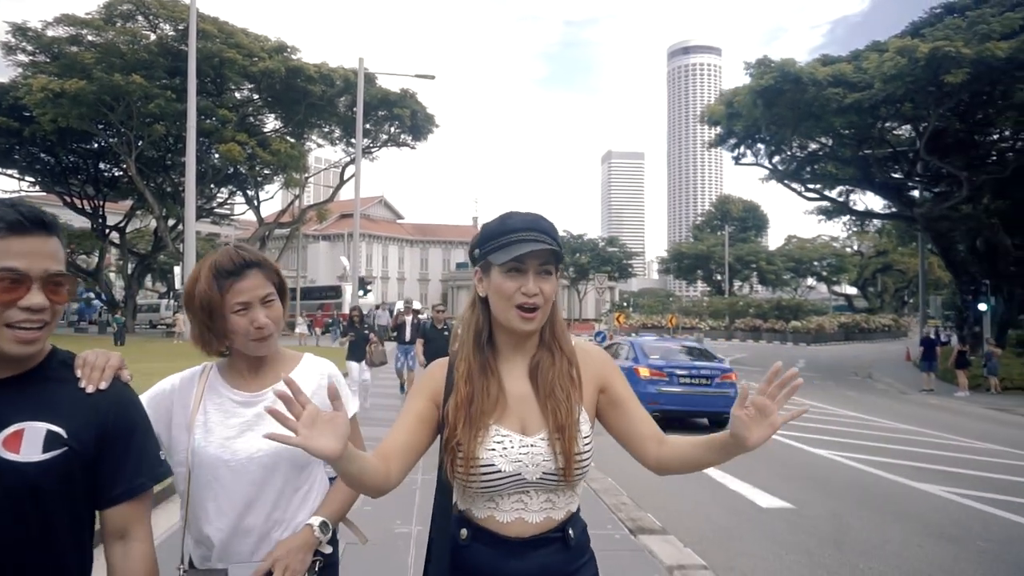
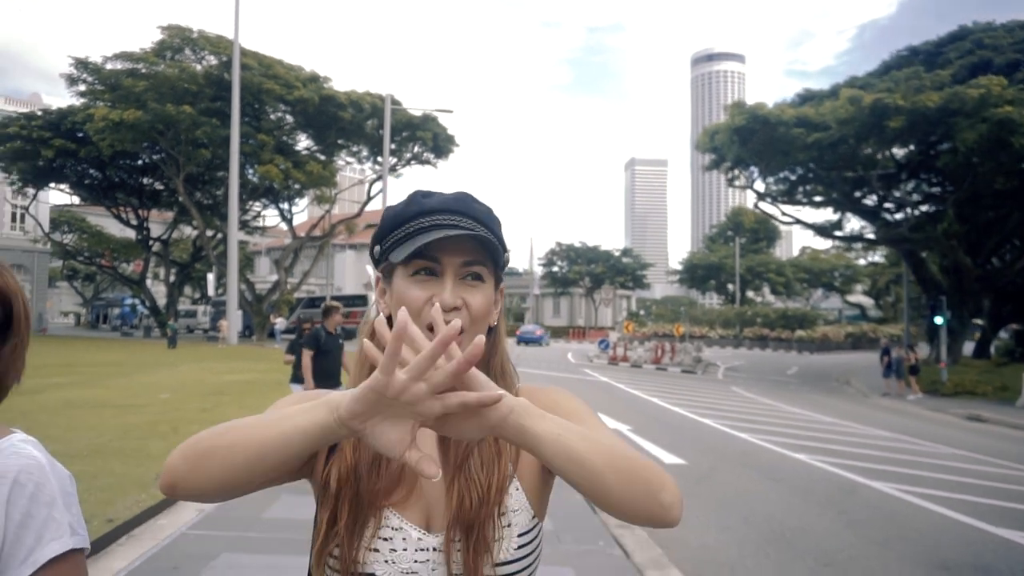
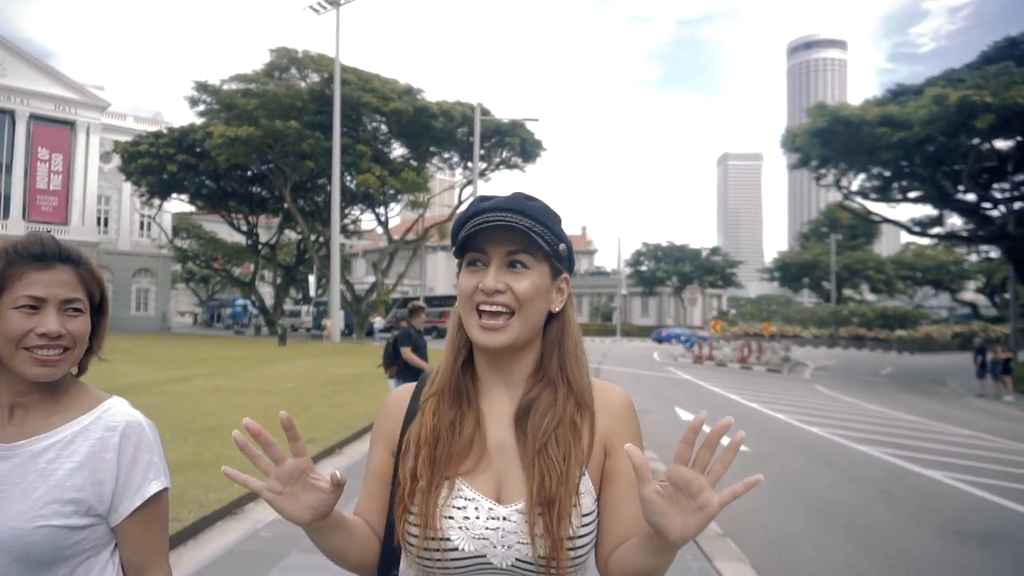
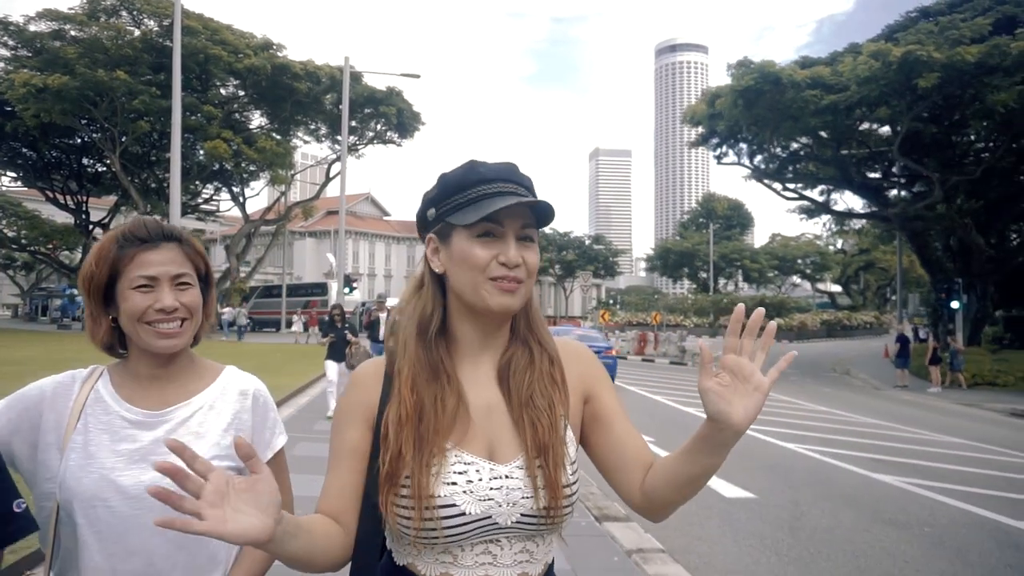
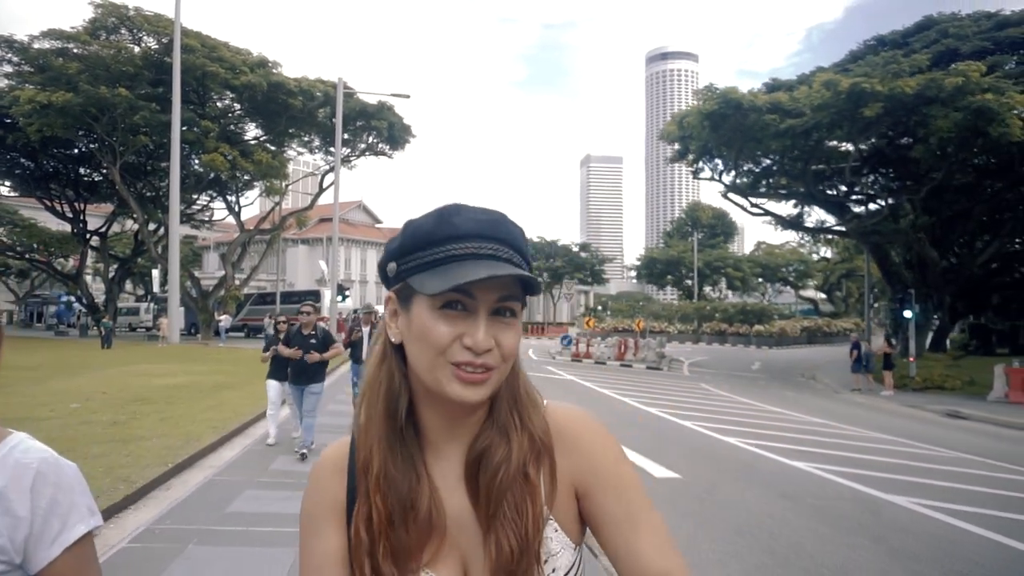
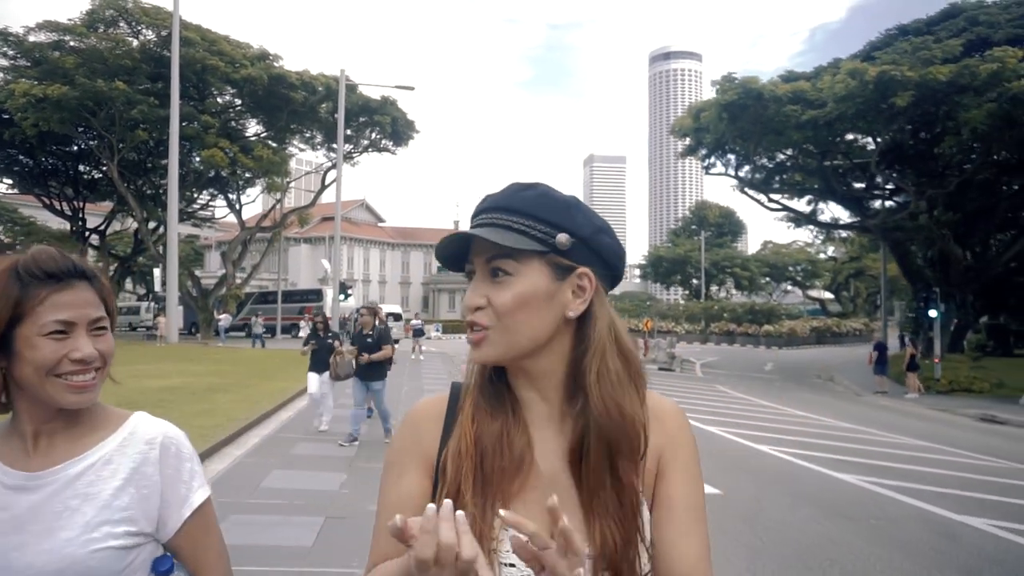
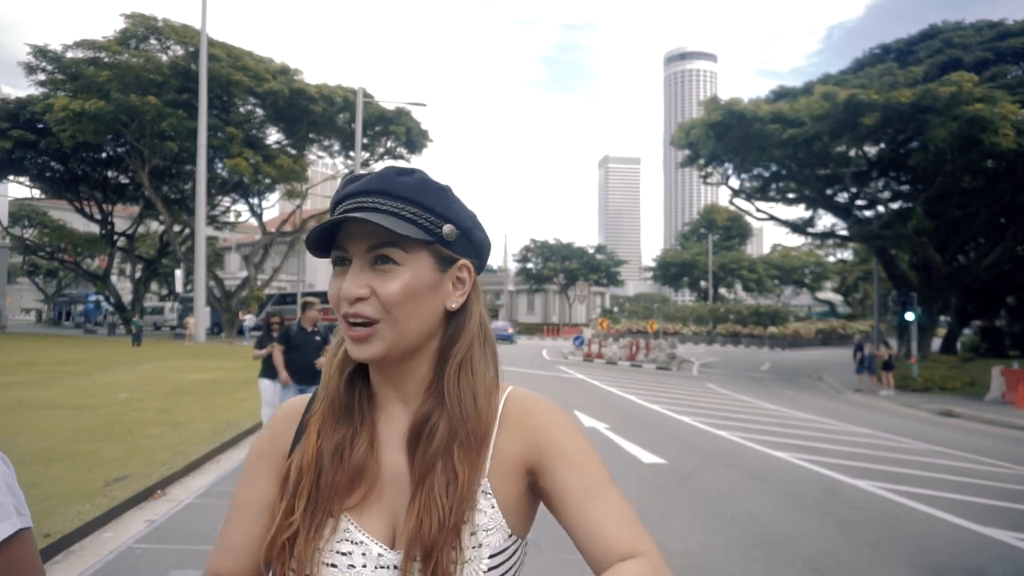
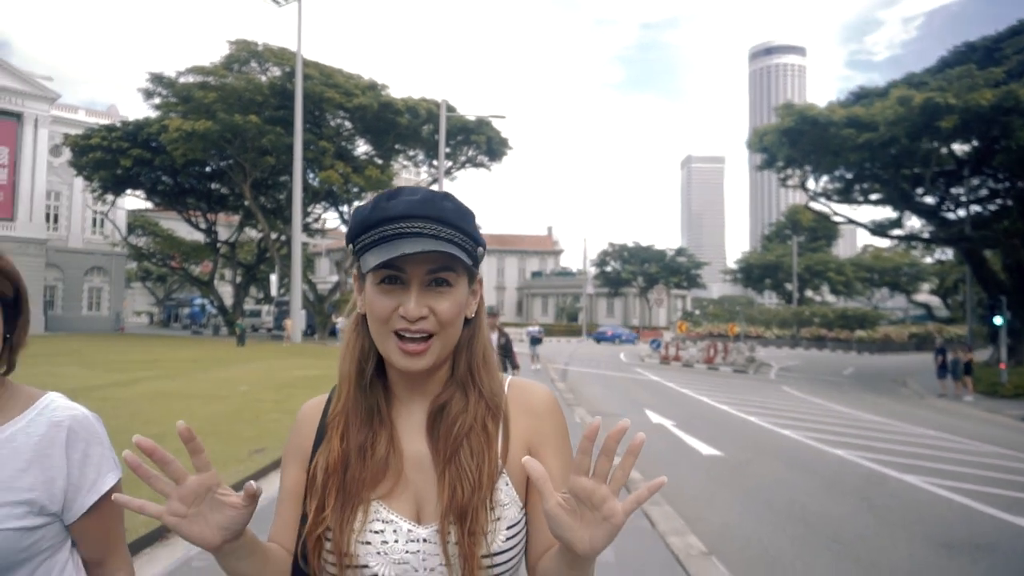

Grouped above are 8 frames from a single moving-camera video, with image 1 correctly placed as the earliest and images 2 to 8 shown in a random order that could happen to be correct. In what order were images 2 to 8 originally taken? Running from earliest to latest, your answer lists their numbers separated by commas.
4, 6, 5, 7, 2, 8, 3
